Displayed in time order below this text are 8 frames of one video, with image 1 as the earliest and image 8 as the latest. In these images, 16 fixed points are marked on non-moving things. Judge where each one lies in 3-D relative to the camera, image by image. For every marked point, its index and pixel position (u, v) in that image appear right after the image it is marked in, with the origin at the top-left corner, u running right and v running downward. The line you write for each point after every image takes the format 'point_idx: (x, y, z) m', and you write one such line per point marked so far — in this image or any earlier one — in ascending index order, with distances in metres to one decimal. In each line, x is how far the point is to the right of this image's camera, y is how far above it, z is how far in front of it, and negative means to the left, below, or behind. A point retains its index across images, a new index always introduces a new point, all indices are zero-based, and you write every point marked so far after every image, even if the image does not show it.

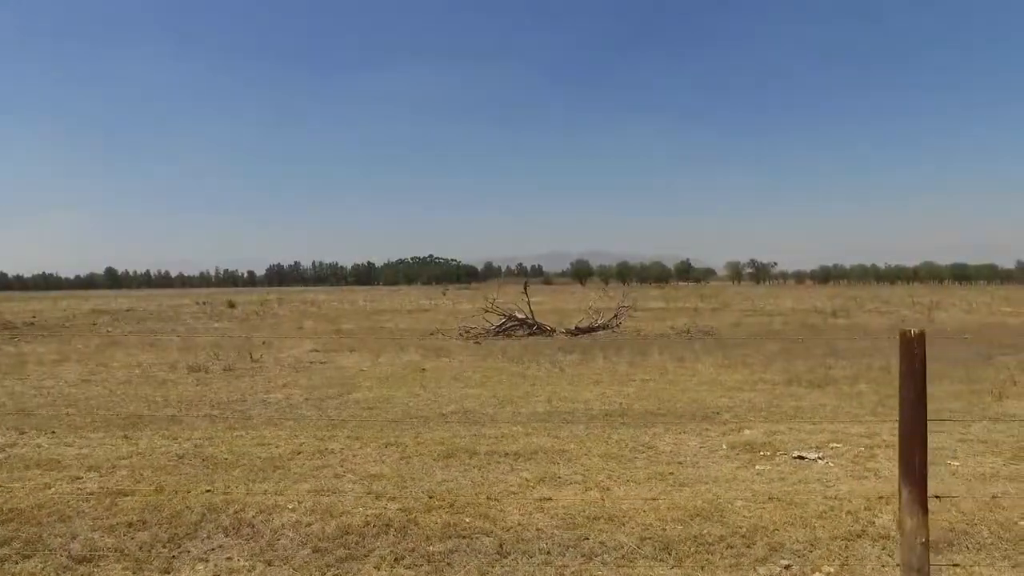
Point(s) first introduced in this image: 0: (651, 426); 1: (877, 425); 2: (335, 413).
0: (+1.8, -1.8, +9.2) m
1: (+4.7, -1.8, +9.2) m
2: (-2.8, -1.9, +11.1) m
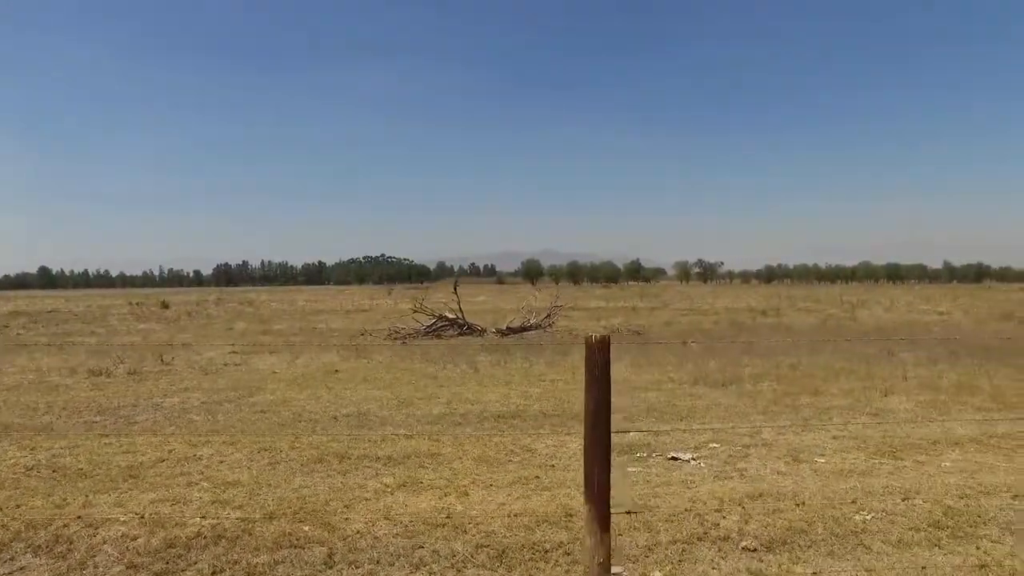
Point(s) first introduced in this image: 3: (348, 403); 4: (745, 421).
0: (+0.3, -1.8, +9.1) m
1: (+3.2, -1.8, +9.3) m
2: (-4.3, -1.9, +10.7) m
3: (-2.7, -1.9, +11.9) m
4: (+3.1, -1.8, +9.4) m
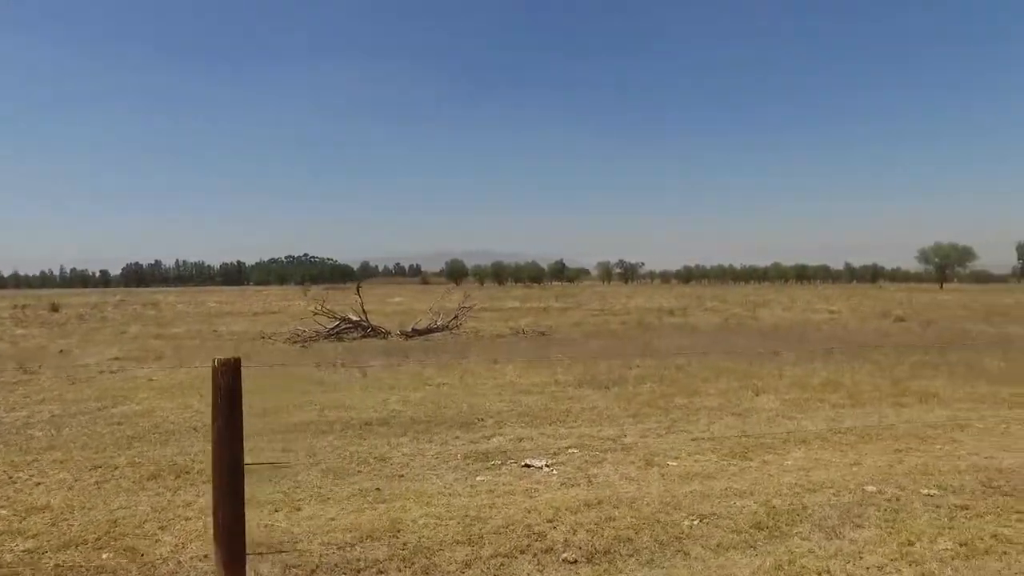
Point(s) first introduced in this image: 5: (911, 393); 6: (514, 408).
0: (-1.4, -1.8, +8.8) m
1: (+1.5, -1.8, +9.3) m
2: (-6.2, -2.0, +10.0) m
3: (-4.7, -2.0, +11.3) m
4: (+1.3, -1.8, +9.4) m
5: (+6.3, -1.6, +11.2) m
6: (0.0, -1.8, +10.6) m
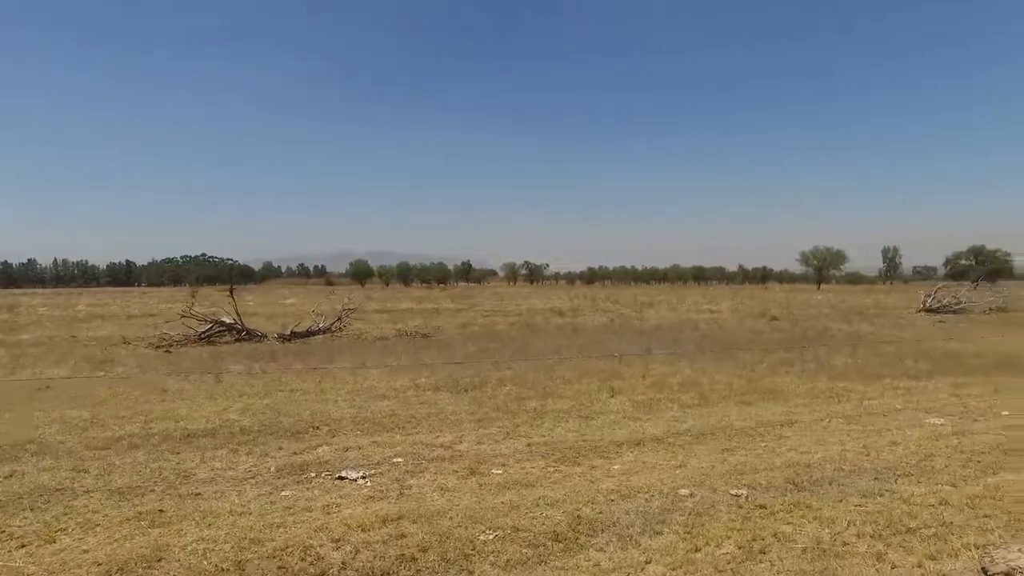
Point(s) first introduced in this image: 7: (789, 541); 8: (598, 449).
0: (-3.4, -1.8, +8.2) m
1: (-0.5, -1.8, +8.9) m
2: (-8.3, -2.0, +8.7) m
3: (-7.0, -2.0, +10.2) m
4: (-0.7, -1.8, +9.1) m
5: (+4.0, -1.6, +11.5) m
6: (-2.2, -1.8, +10.1) m
7: (+1.9, -1.7, +4.8) m
8: (+1.0, -1.8, +7.8) m
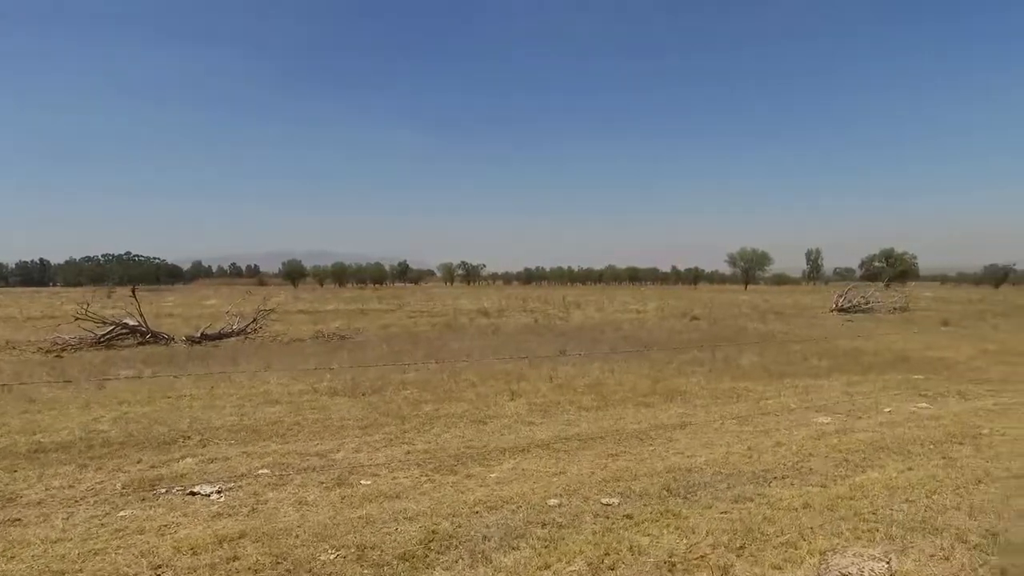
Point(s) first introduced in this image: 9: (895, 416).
0: (-4.7, -1.8, +7.5) m
1: (-1.9, -1.8, +8.5) m
2: (-9.6, -2.0, +7.6) m
3: (-8.4, -2.0, +9.2) m
4: (-2.1, -1.8, +8.6) m
5: (+2.4, -1.7, +11.4) m
6: (-3.6, -1.8, +9.5) m
7: (+0.9, -1.7, +4.6) m
8: (-0.3, -1.8, +7.5) m
9: (+4.8, -1.6, +9.0) m
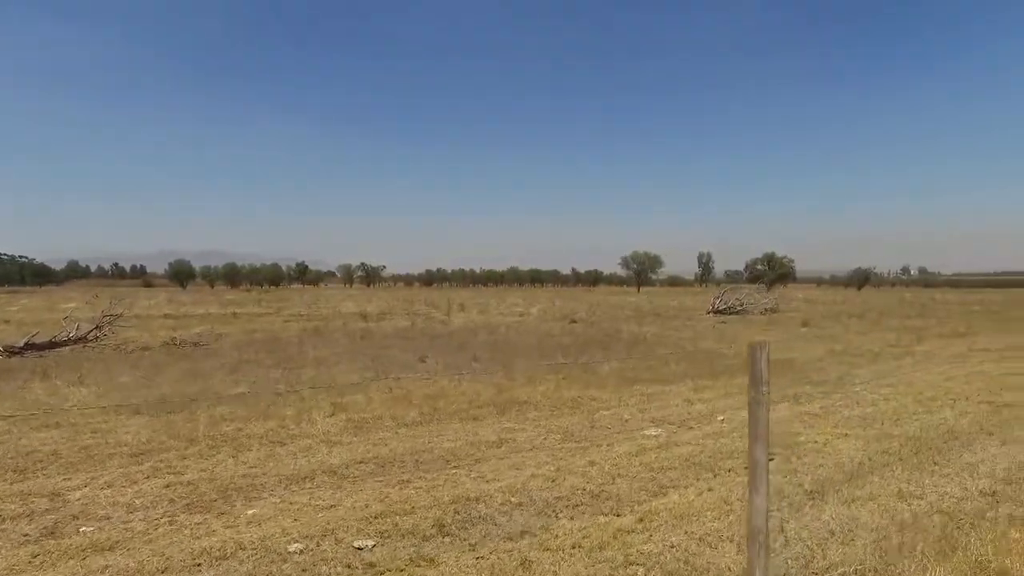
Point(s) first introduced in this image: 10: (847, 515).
0: (-6.7, -1.9, +5.9) m
1: (-4.1, -1.8, +7.3) m
2: (-11.6, -2.0, +5.4) m
3: (-10.6, -2.0, +7.1) m
4: (-4.3, -1.8, +7.3) m
5: (-0.2, -1.7, +10.7) m
6: (-5.9, -1.9, +8.1) m
7: (-0.8, -1.8, +3.8) m
8: (-2.4, -1.8, +6.5) m
9: (+2.6, -1.7, +8.6) m
10: (+2.3, -1.5, +4.8) m
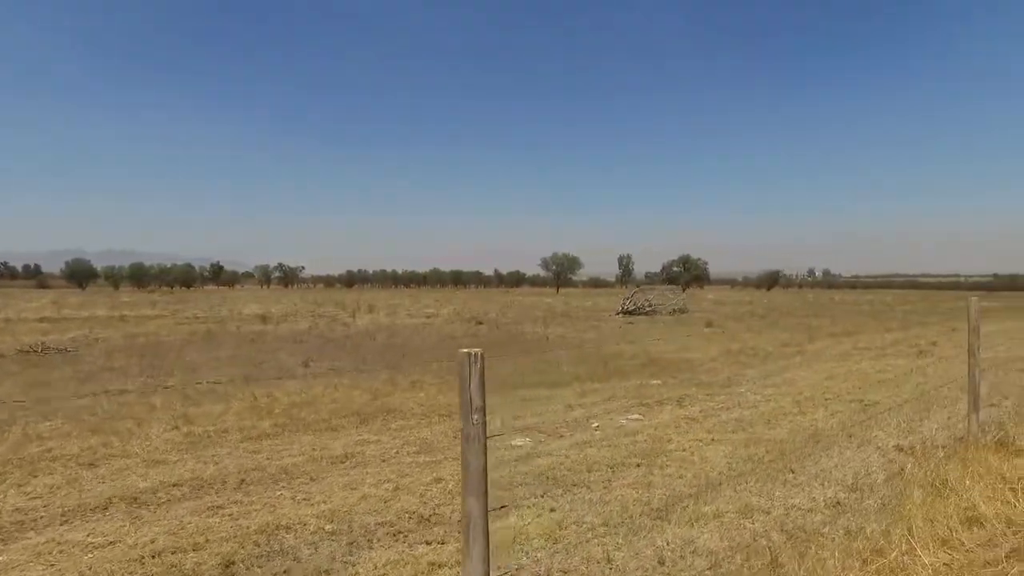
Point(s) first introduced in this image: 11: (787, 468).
0: (-8.0, -1.9, +4.5) m
1: (-5.5, -1.8, +6.1) m
2: (-12.8, -2.0, +3.5) m
3: (-12.0, -2.0, +5.3) m
4: (-5.8, -1.8, +6.2) m
5: (-2.0, -1.7, +9.9) m
6: (-7.4, -1.8, +6.7) m
7: (-1.9, -1.7, +3.0) m
8: (-3.7, -1.8, +5.5) m
9: (+0.9, -1.7, +8.1) m
10: (+1.0, -1.5, +4.3) m
11: (+2.3, -1.5, +5.9) m
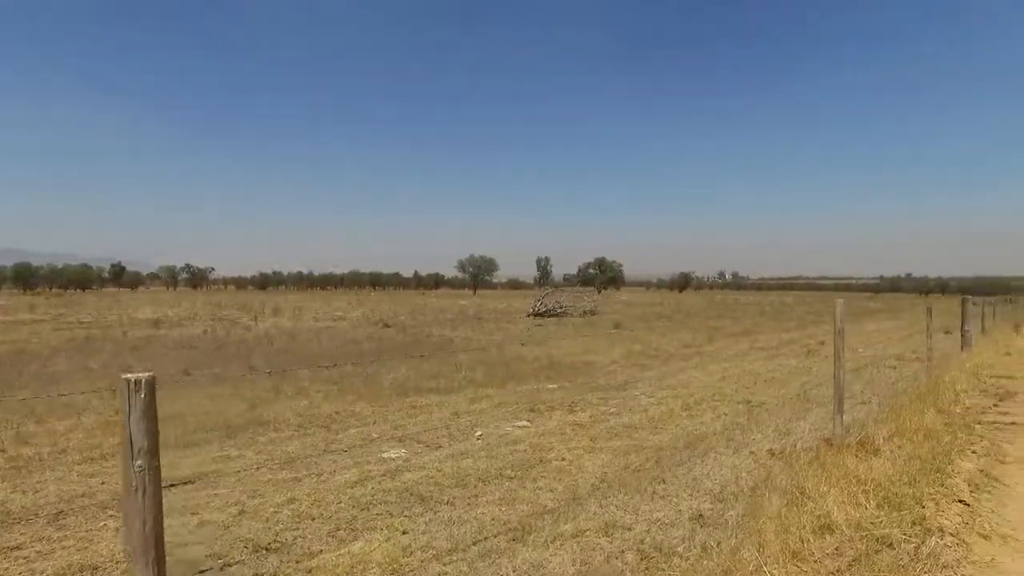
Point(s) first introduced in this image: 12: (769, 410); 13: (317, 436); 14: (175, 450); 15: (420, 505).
0: (-8.8, -1.9, +3.2) m
1: (-6.6, -1.8, +5.0) m
2: (-13.5, -2.0, +1.6) m
3: (-13.0, -2.0, +3.5) m
4: (-6.8, -1.9, +5.1) m
5: (-3.5, -1.7, +9.2) m
6: (-8.6, -1.9, +5.4) m
7: (-2.7, -1.8, +2.3) m
8: (-4.8, -1.8, +4.6) m
9: (-0.4, -1.7, +7.8) m
10: (+0.1, -1.5, +3.9) m
11: (+1.2, -1.5, +5.6) m
12: (+3.1, -1.4, +8.4) m
13: (-2.2, -1.7, +8.2) m
14: (-3.6, -1.7, +7.8) m
15: (-0.7, -1.7, +5.4) m
